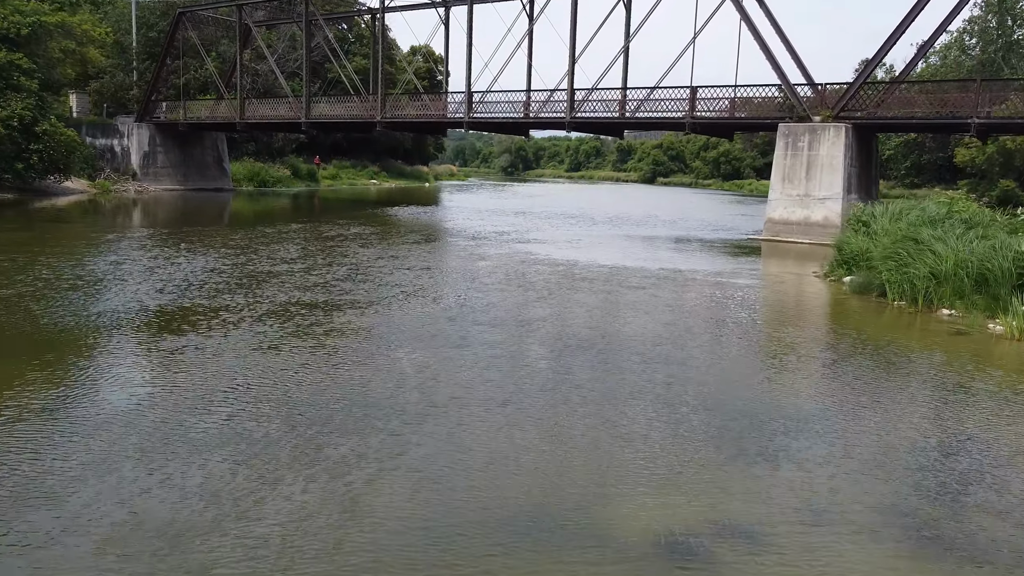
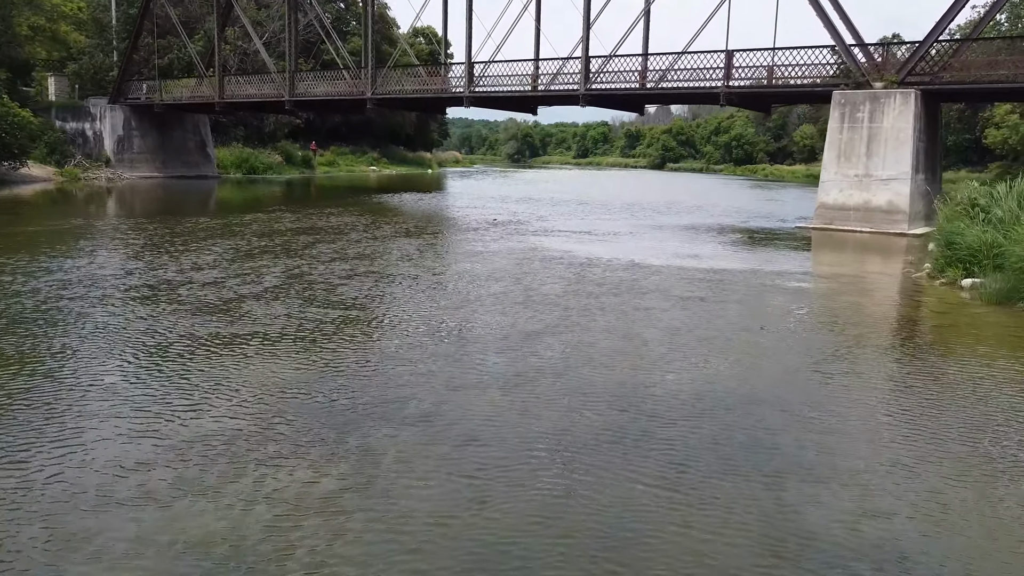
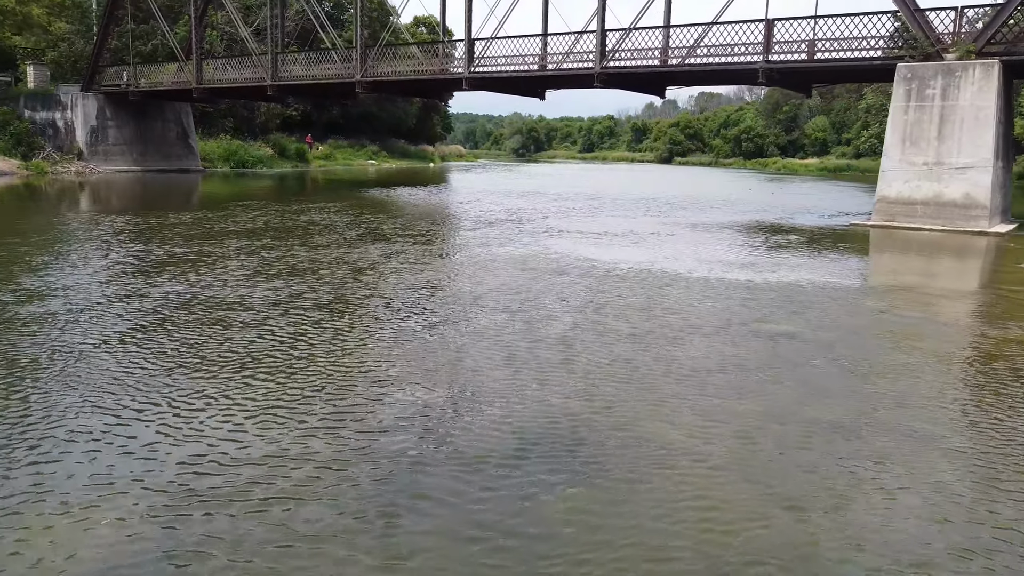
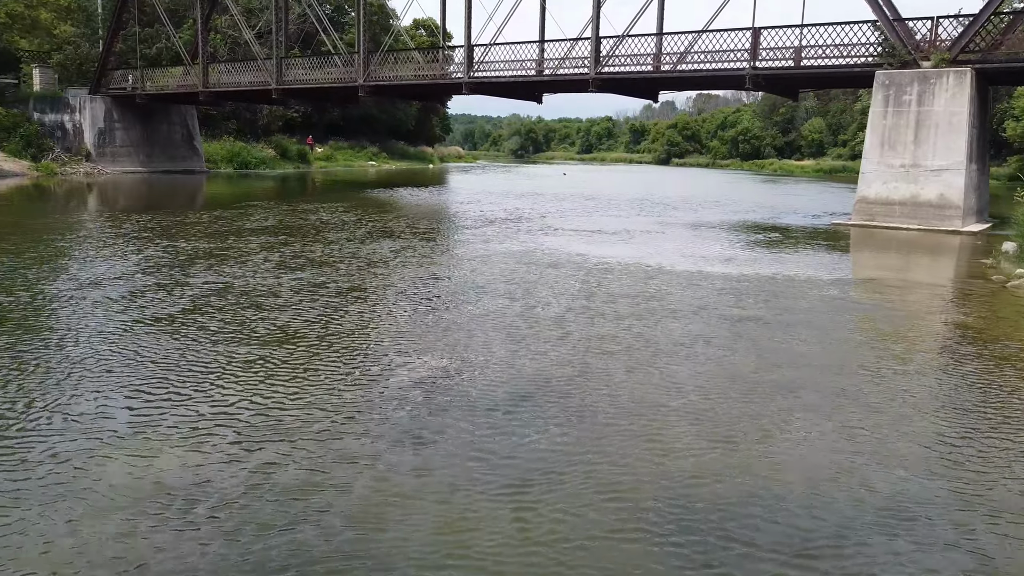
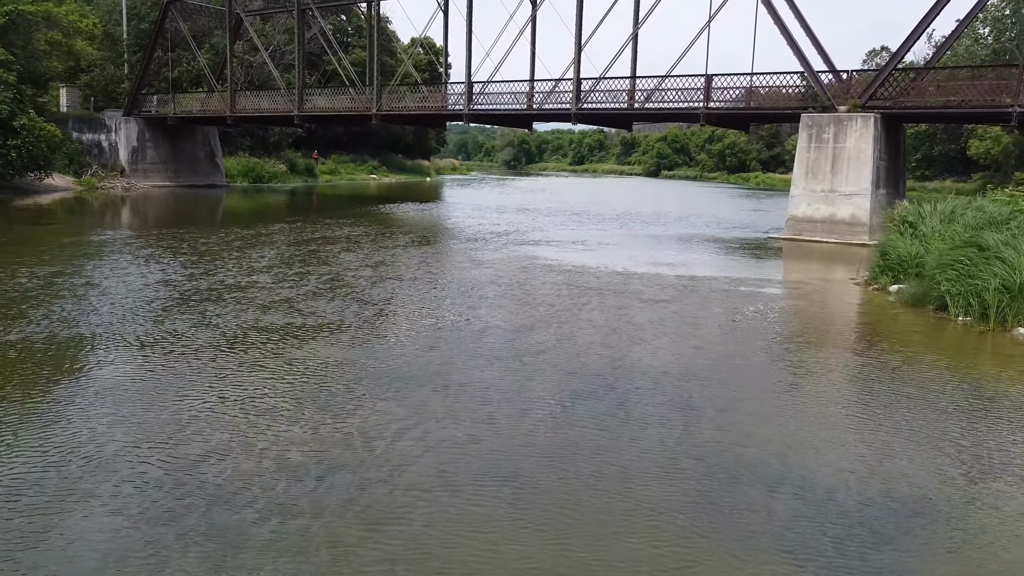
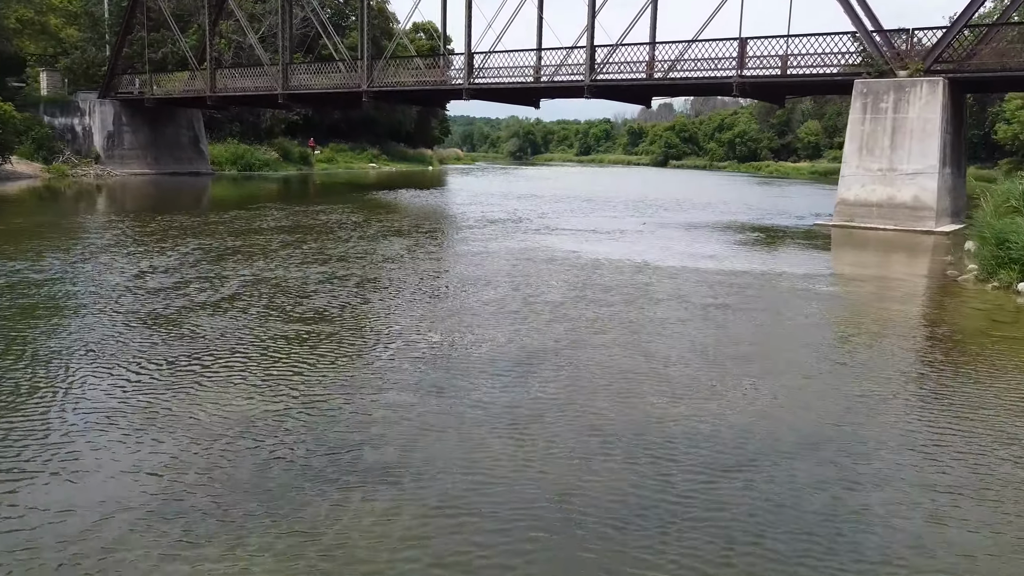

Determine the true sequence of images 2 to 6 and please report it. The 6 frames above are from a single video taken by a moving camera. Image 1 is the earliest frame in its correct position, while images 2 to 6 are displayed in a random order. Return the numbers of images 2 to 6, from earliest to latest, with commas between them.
5, 2, 6, 4, 3
